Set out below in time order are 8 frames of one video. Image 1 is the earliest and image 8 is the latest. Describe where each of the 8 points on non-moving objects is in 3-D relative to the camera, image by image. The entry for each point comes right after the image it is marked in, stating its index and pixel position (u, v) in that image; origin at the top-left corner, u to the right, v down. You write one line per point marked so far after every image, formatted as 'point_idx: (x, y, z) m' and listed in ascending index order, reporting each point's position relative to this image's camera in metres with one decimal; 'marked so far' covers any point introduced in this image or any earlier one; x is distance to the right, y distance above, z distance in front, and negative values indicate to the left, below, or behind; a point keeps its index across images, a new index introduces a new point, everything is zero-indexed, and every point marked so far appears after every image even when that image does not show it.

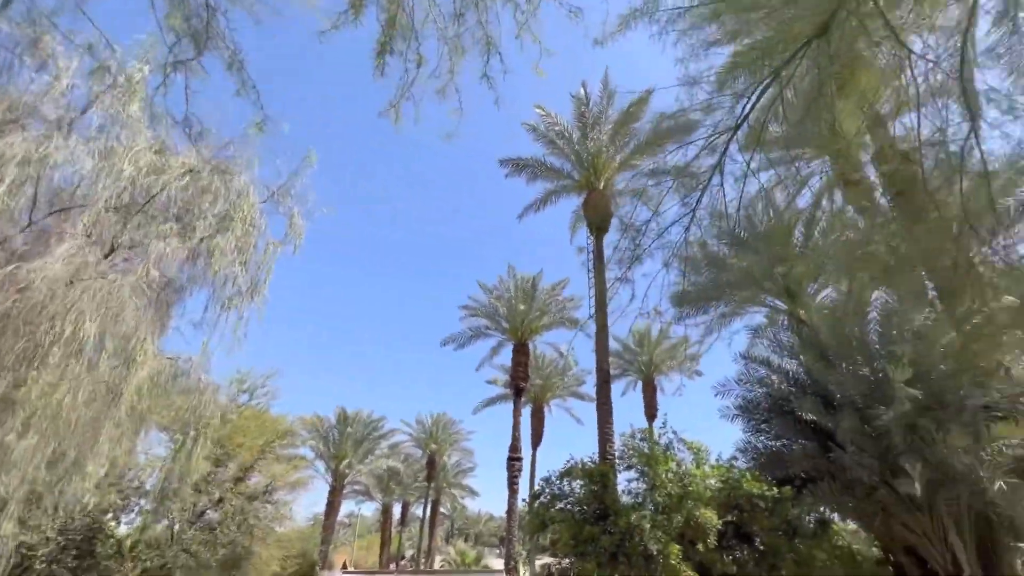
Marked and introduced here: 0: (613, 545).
0: (+2.0, -5.1, +9.3) m
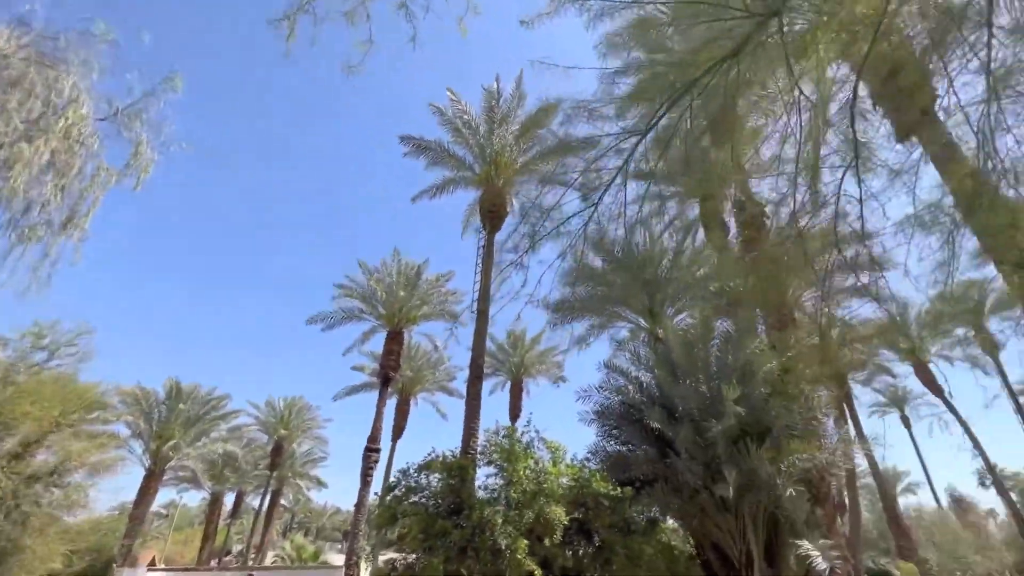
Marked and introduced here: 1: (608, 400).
0: (-1.0, -5.0, +9.3) m
1: (+2.9, -3.4, +14.2) m
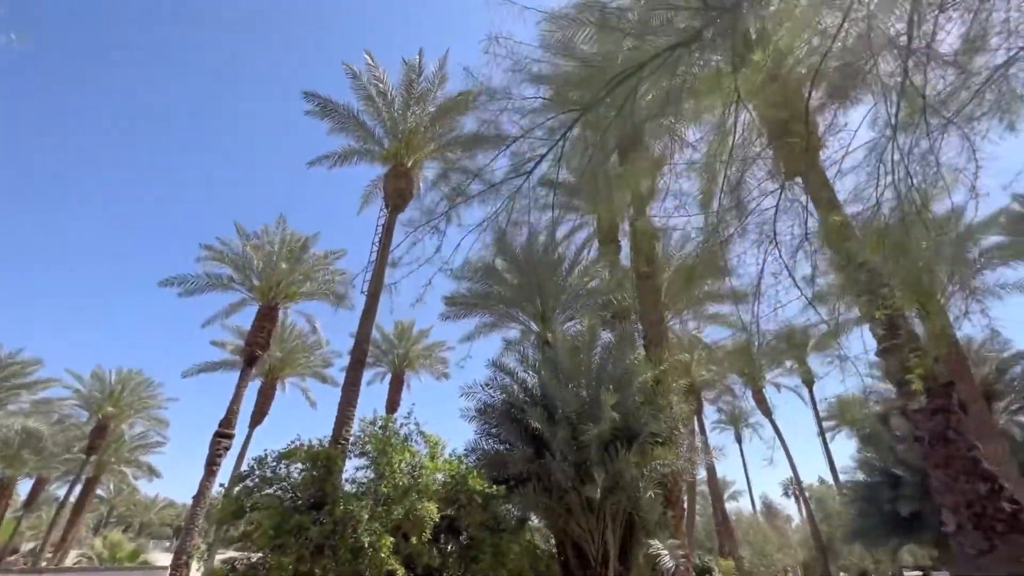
0: (-3.4, -4.5, +8.4) m
1: (-0.6, -3.3, +14.2) m
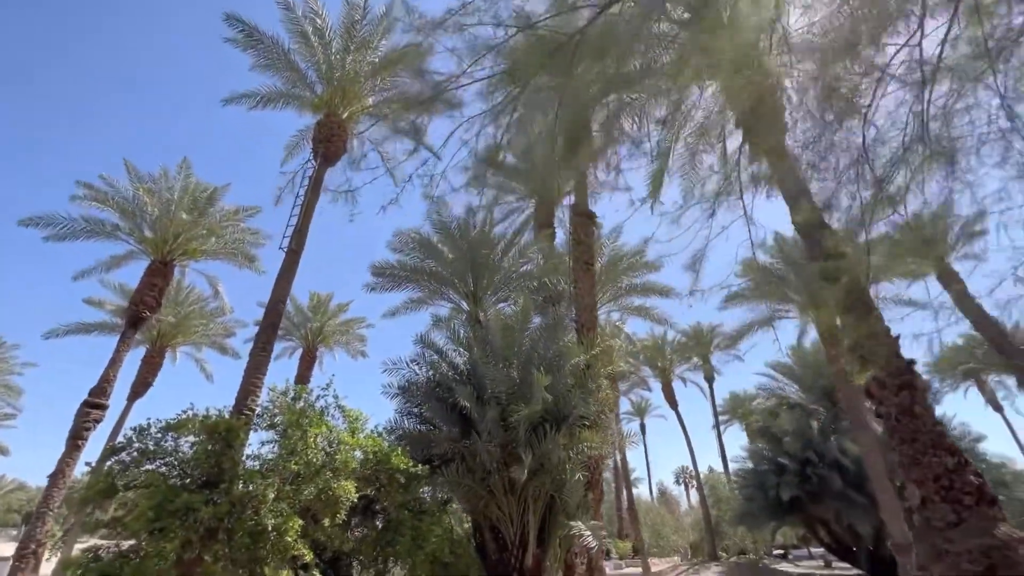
0: (-4.6, -3.6, +7.3) m
1: (-2.7, -2.5, +13.4) m
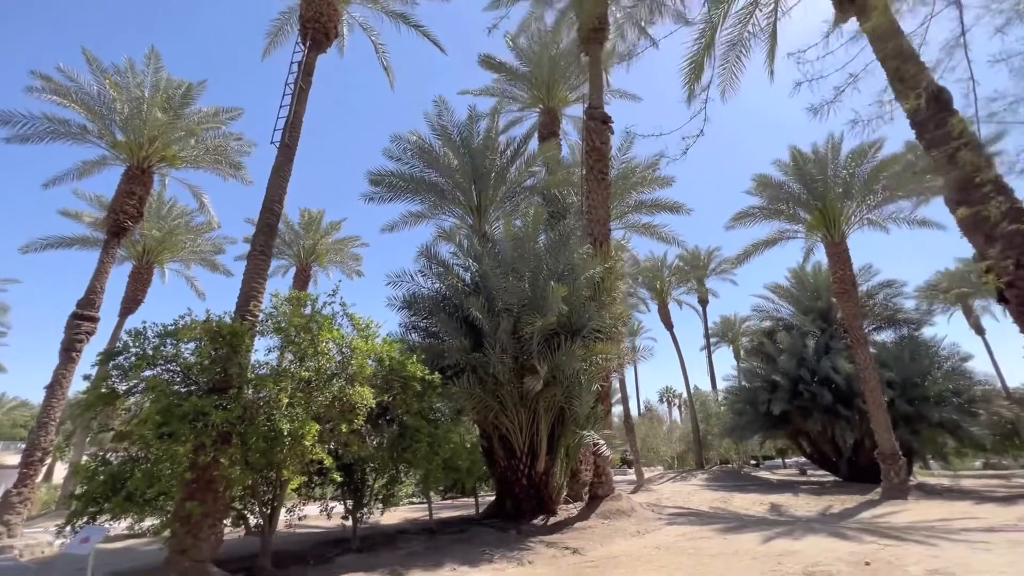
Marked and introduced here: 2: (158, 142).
0: (-4.2, -2.0, +6.9) m
1: (-2.4, 0.0, +12.8) m
2: (-12.6, +5.2, +16.6) m
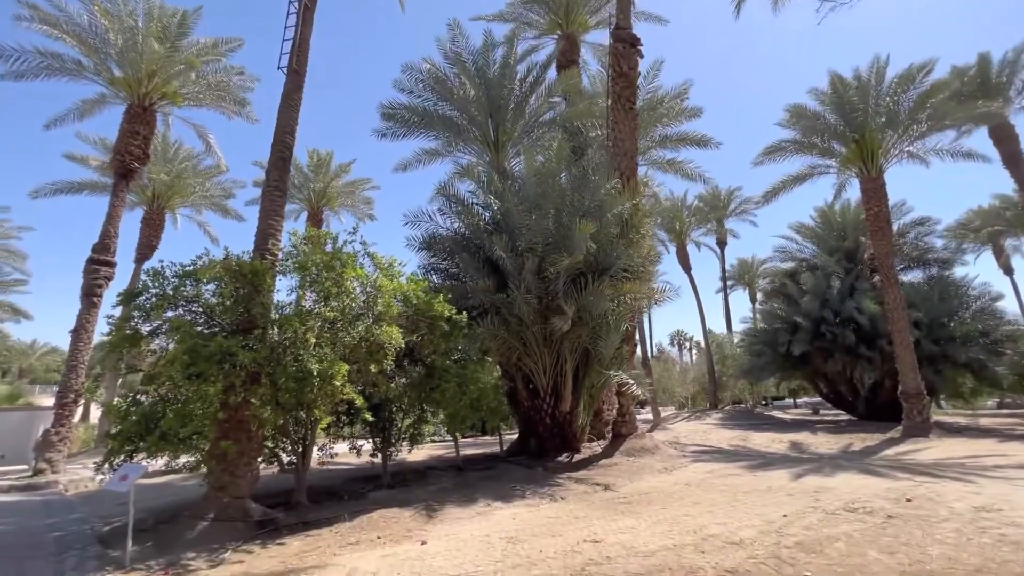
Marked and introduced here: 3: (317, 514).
0: (-3.7, -1.1, +6.7) m
1: (-1.8, +1.6, +12.3) m
2: (-11.9, +7.1, +15.8) m
3: (-3.0, -3.4, +7.1) m
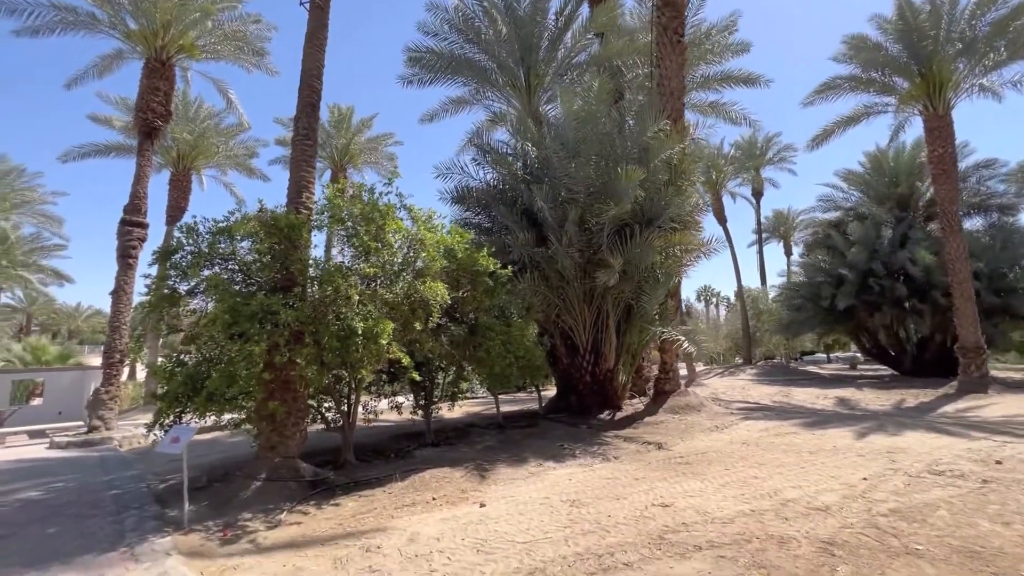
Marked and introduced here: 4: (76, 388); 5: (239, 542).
0: (-3.0, -0.5, +6.5) m
1: (-0.9, +2.7, +11.7) m
2: (-10.9, +8.4, +15.1) m
3: (-2.2, -2.8, +7.0) m
4: (-17.1, -3.9, +18.4) m
5: (-2.7, -2.5, +4.7) m
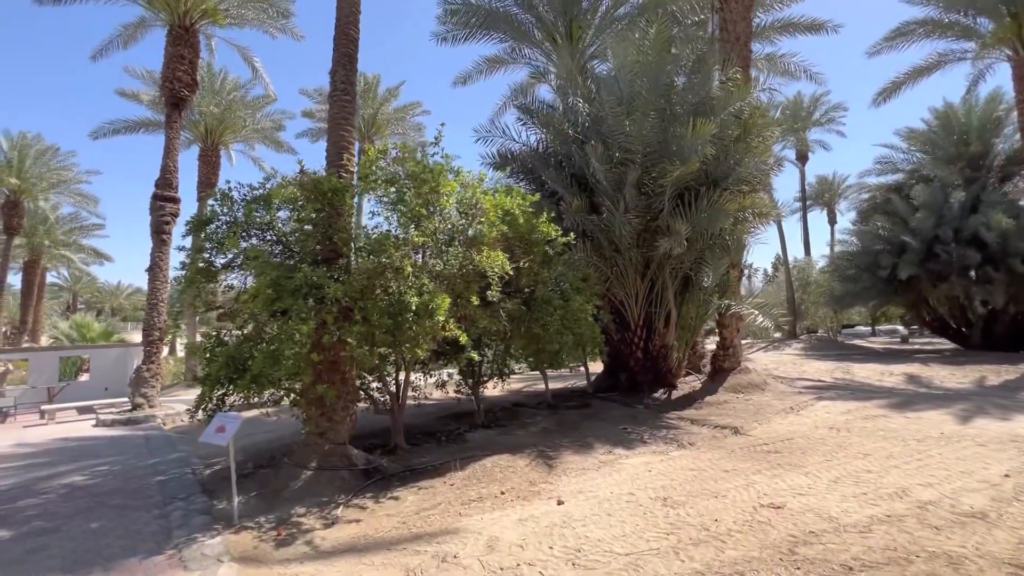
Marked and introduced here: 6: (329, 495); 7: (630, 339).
0: (-2.1, -0.1, +5.8) m
1: (+0.2, +3.3, +10.8) m
2: (-9.7, +9.1, +14.4) m
3: (-1.2, -2.4, +6.5) m
4: (-15.6, -3.0, +18.7) m
5: (-1.9, -2.3, +4.2) m
6: (-2.1, -2.4, +5.4) m
7: (+2.9, -1.3, +11.4) m
